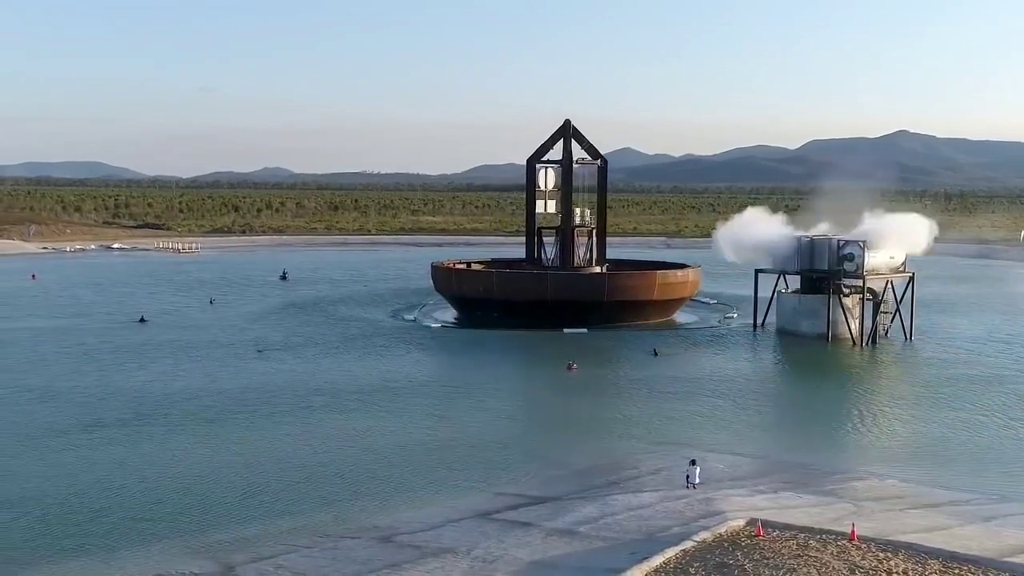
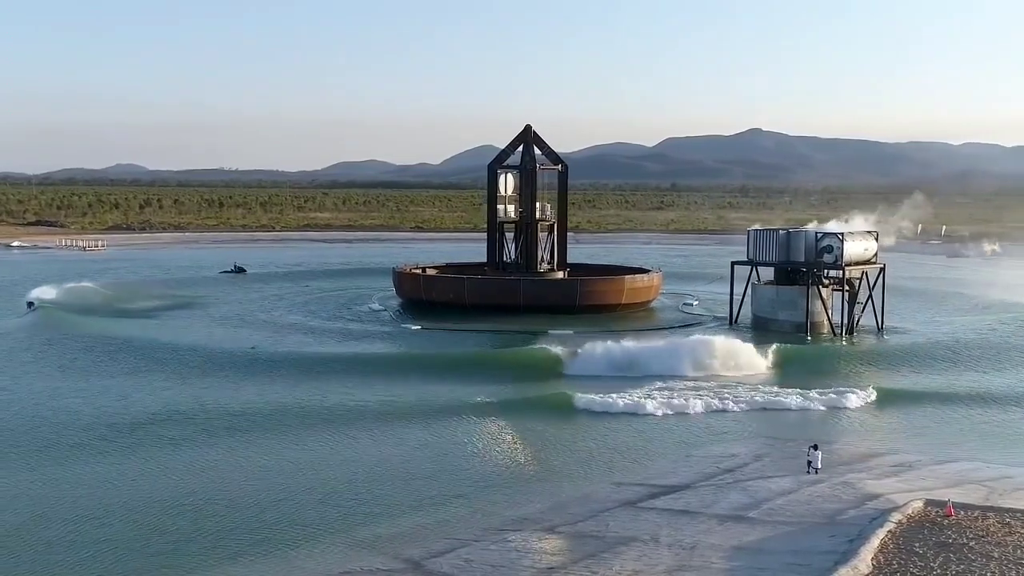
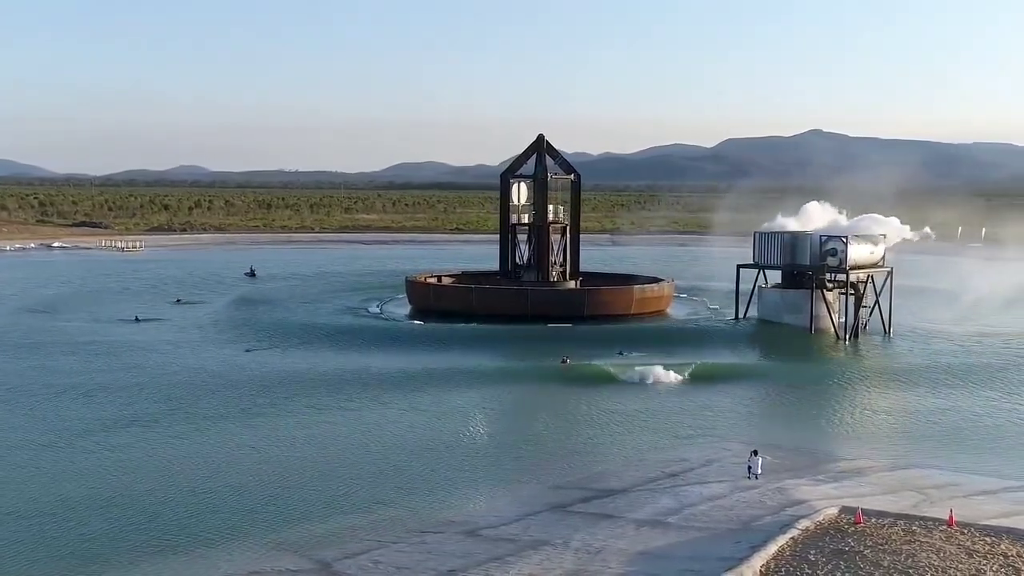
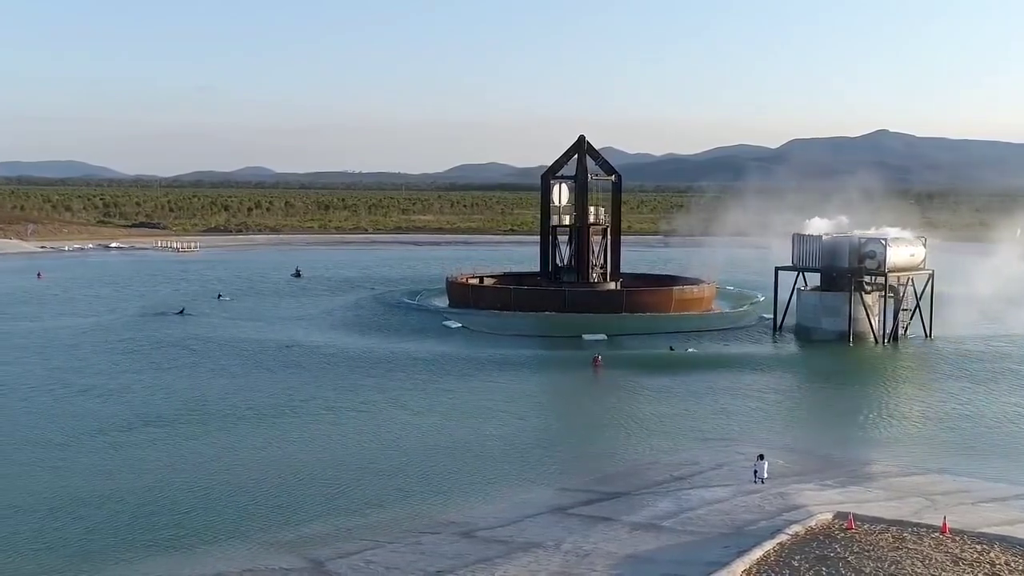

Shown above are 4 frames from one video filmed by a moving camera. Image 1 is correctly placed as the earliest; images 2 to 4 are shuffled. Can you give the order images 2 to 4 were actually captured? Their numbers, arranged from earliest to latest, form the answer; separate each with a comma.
4, 3, 2
